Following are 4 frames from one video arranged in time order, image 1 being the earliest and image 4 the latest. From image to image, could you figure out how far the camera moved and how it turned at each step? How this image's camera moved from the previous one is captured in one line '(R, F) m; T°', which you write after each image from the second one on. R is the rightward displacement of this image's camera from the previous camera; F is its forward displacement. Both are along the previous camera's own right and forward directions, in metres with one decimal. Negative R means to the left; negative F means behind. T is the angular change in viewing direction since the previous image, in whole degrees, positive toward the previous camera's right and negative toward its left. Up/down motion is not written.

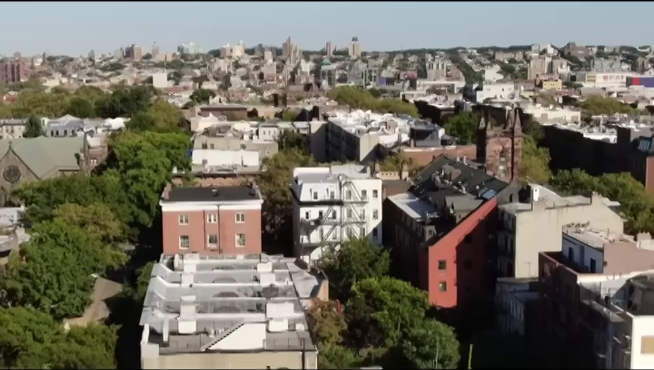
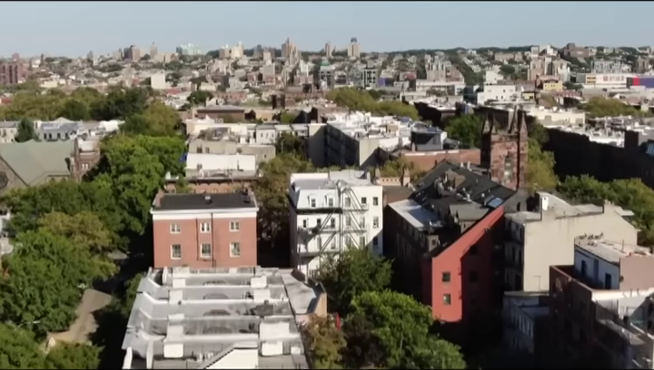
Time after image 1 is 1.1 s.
(+0.1, +2.3) m; 0°
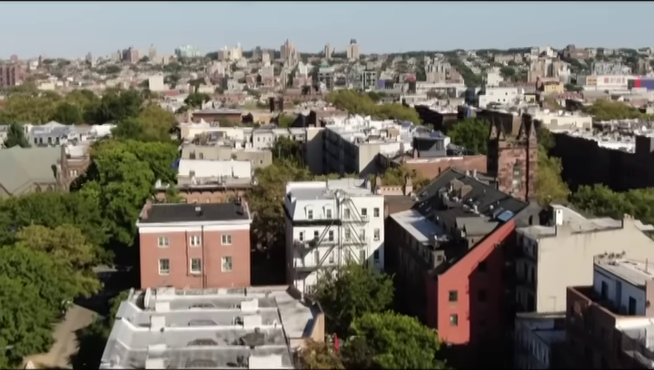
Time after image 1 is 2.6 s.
(+0.1, +3.1) m; 0°
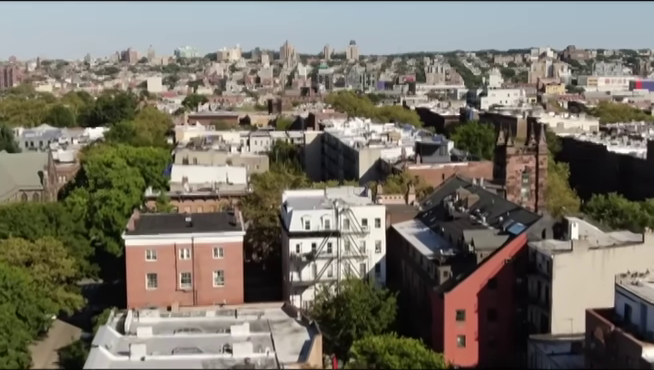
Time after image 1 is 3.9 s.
(+0.1, +2.8) m; 0°
